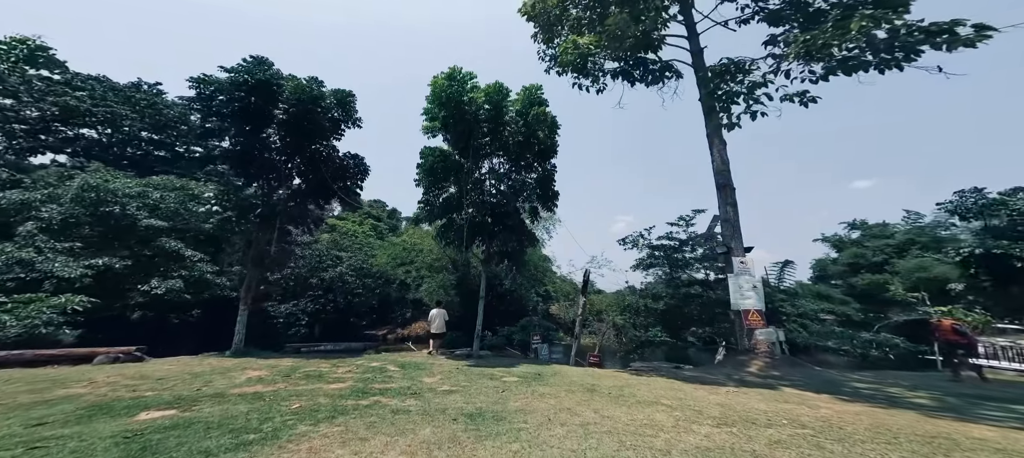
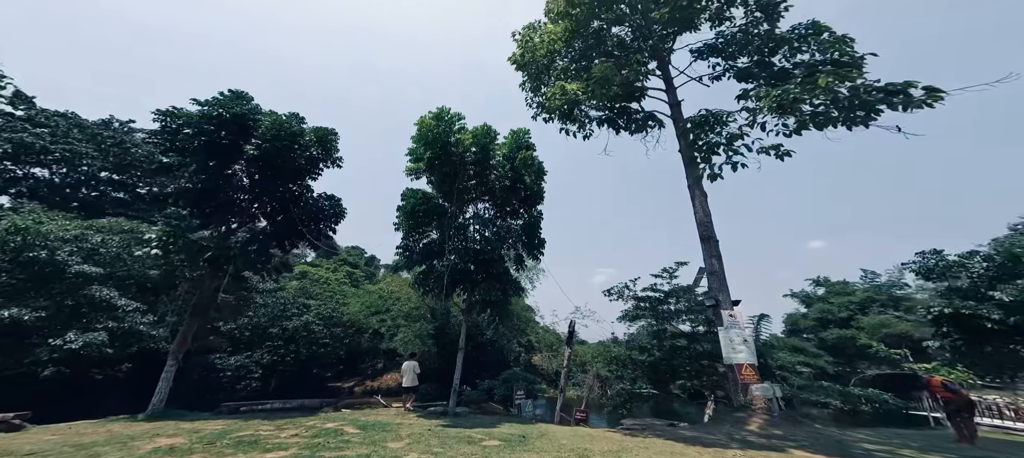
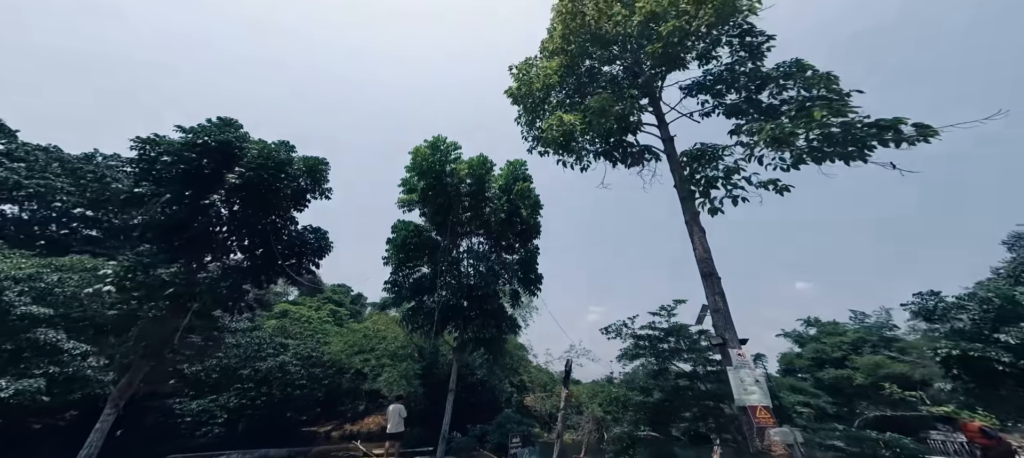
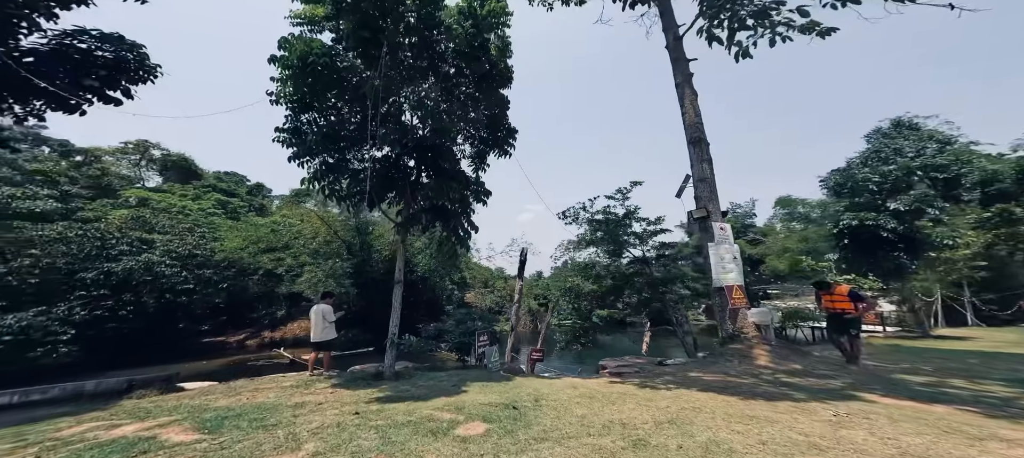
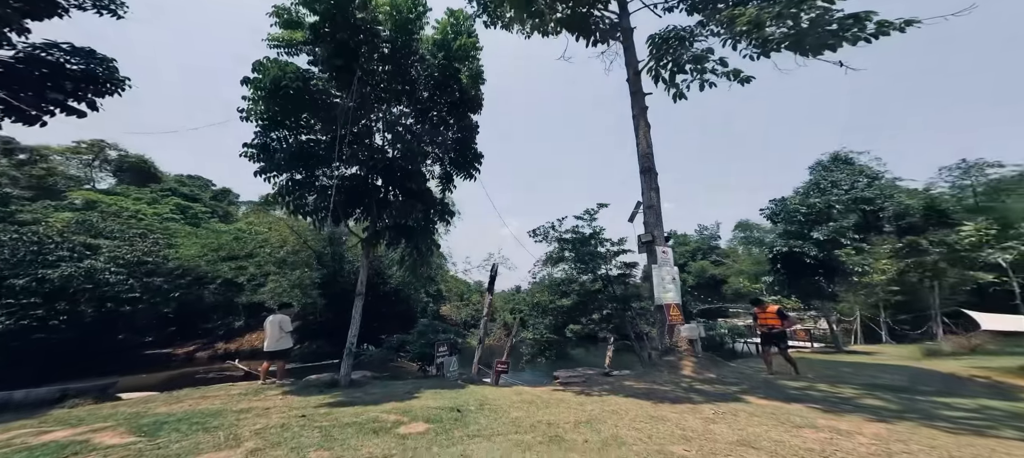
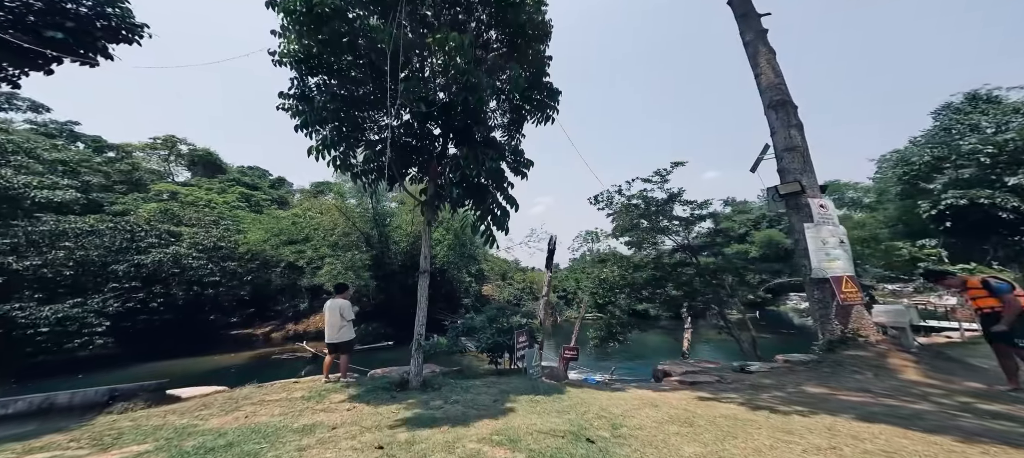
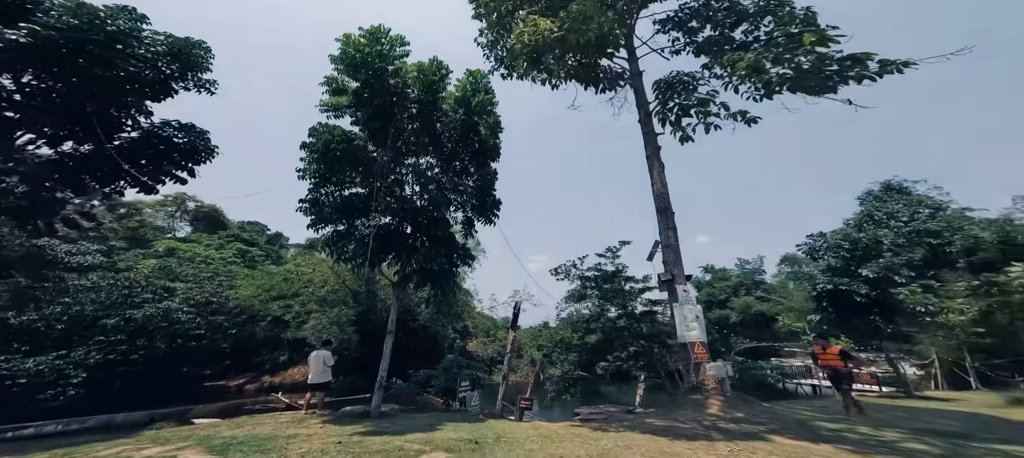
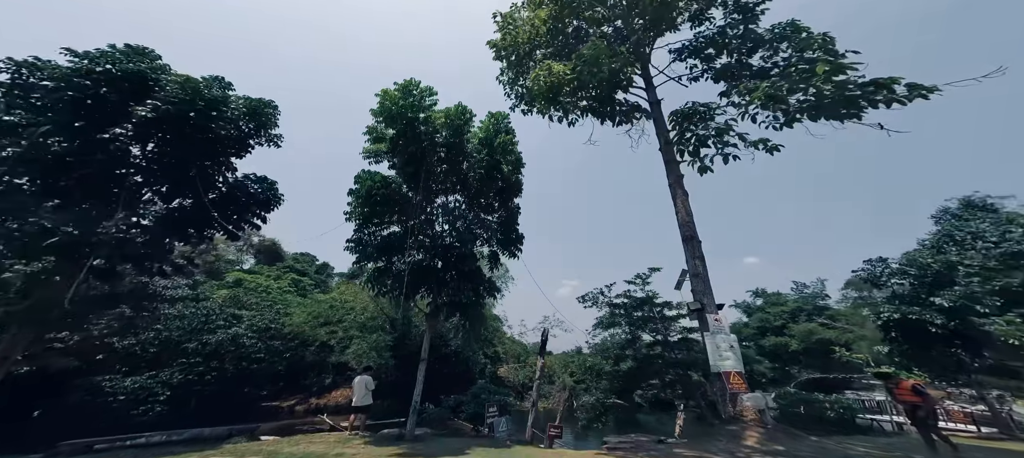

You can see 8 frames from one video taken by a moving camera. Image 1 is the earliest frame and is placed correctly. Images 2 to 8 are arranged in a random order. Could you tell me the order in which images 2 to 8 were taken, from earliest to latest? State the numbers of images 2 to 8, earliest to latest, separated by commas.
2, 3, 8, 7, 5, 4, 6
